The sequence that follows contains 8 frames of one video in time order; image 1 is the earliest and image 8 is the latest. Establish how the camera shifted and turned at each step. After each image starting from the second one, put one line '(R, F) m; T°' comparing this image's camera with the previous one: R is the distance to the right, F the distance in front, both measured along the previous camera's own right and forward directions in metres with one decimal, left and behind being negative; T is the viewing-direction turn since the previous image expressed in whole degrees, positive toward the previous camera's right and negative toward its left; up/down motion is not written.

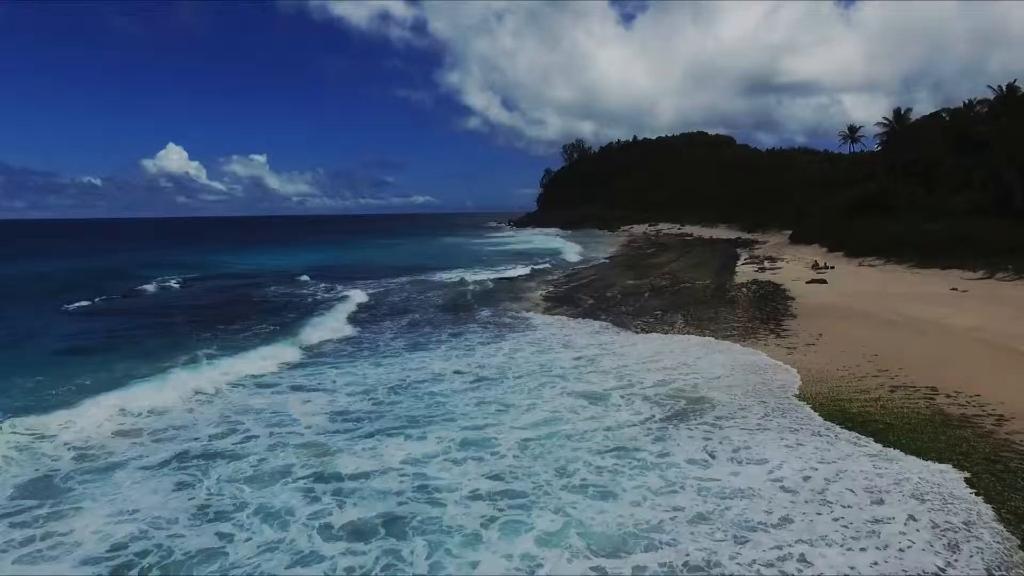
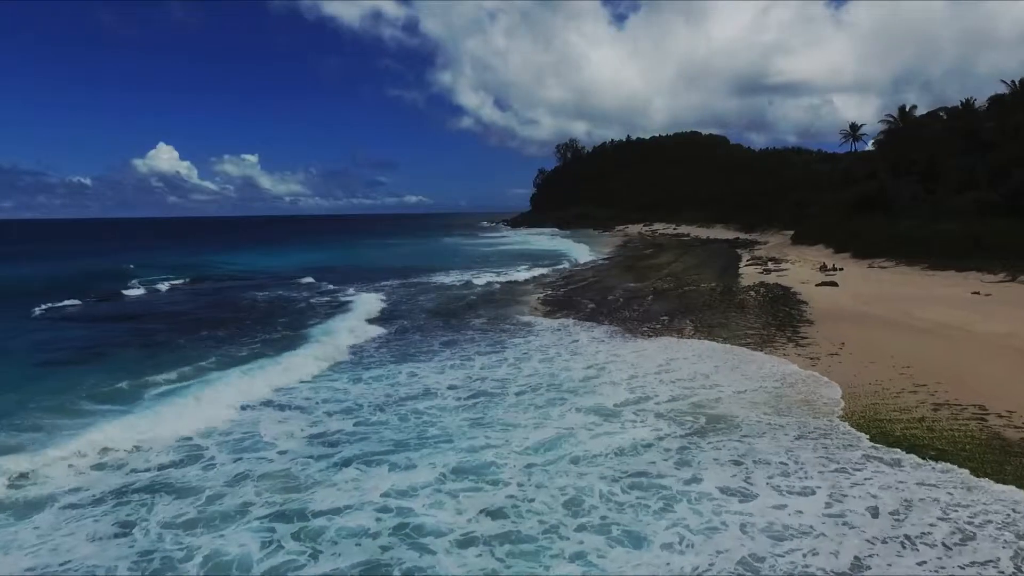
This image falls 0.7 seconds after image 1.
(-0.1, +0.9) m; +1°
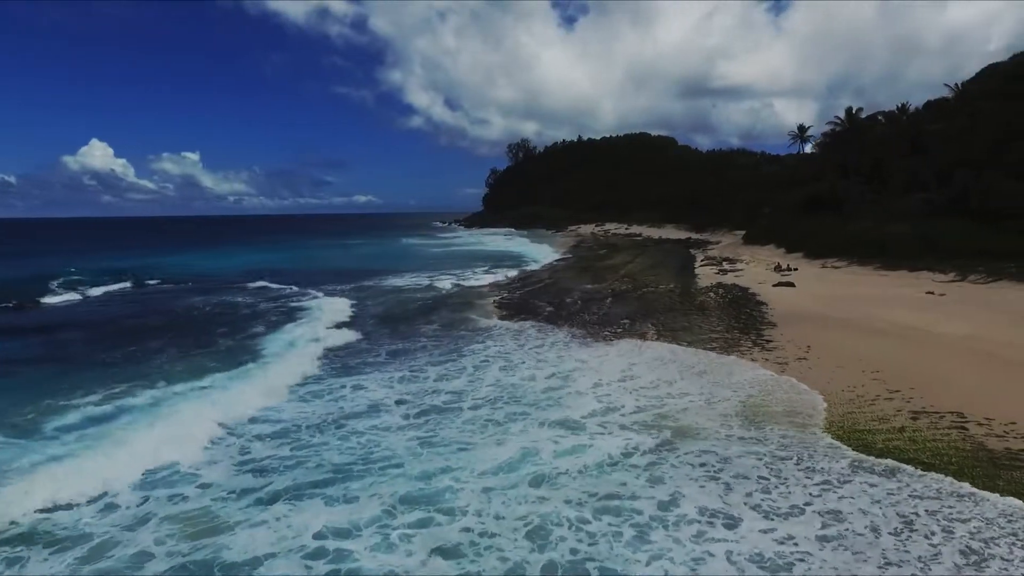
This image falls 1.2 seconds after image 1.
(-0.1, +0.7) m; +4°
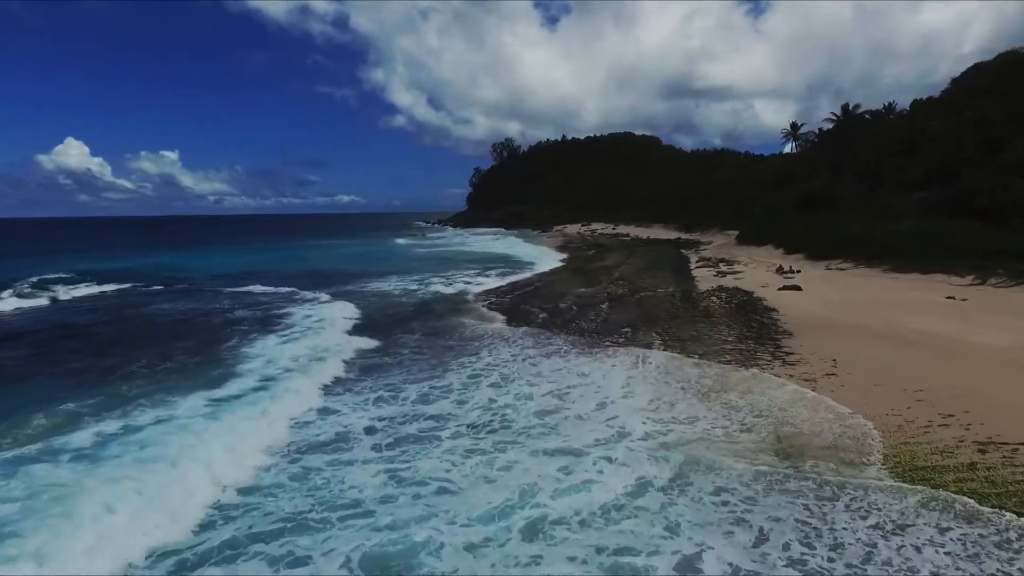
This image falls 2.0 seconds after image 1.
(-0.2, +1.2) m; +1°
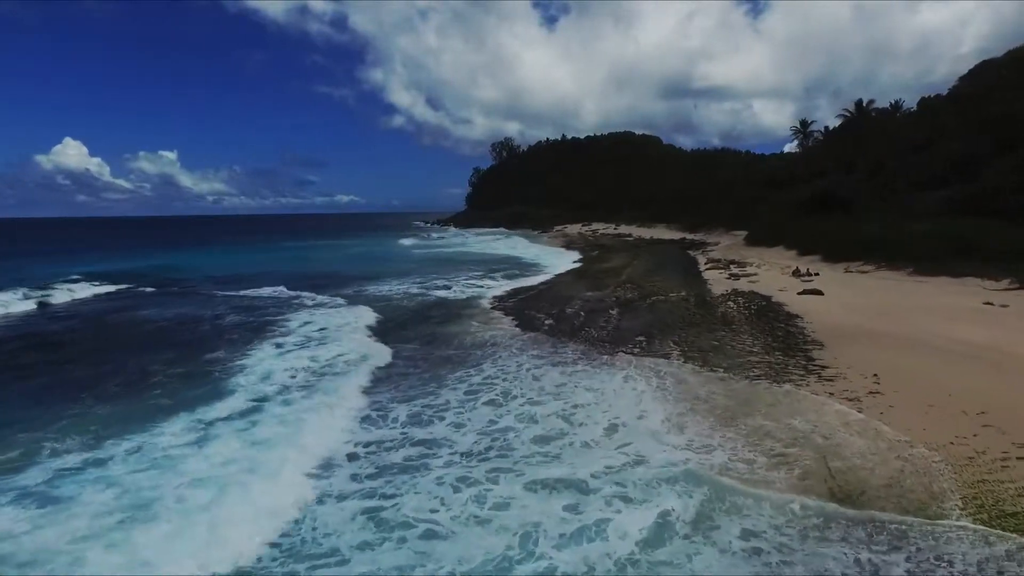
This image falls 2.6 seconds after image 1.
(-0.1, +1.0) m; 0°
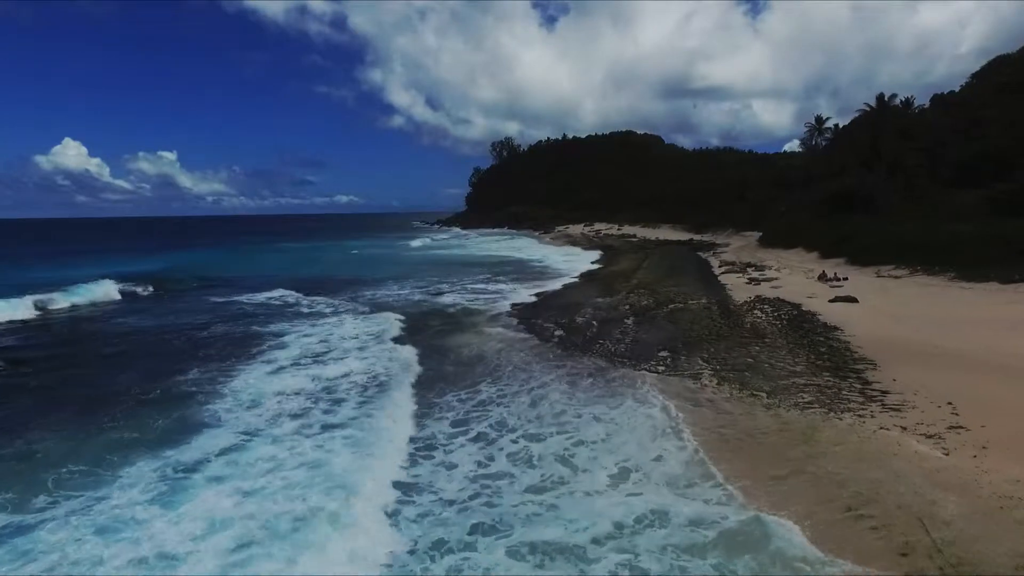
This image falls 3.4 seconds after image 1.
(-0.2, +1.3) m; 0°
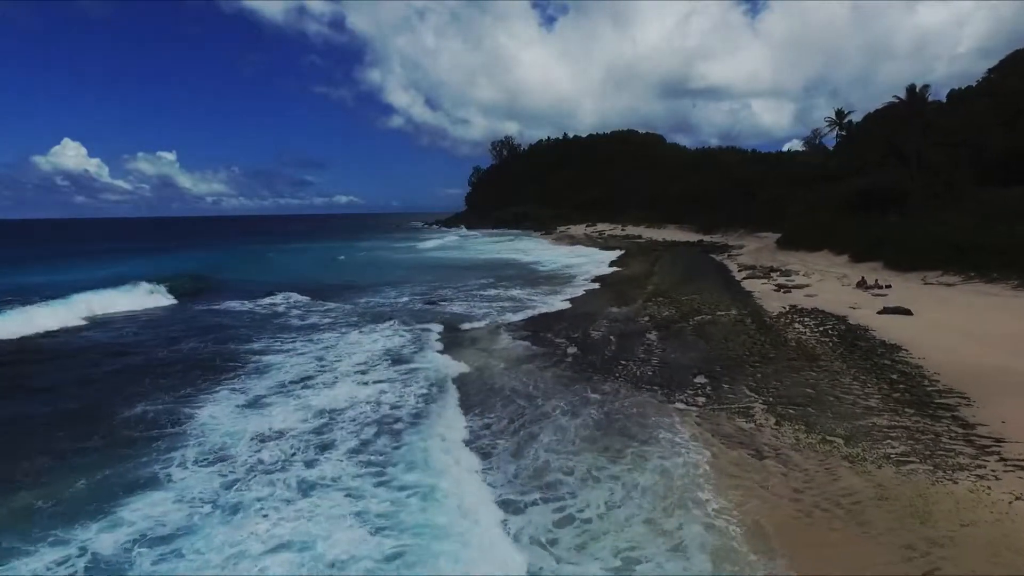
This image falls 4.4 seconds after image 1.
(-0.1, +1.8) m; 0°
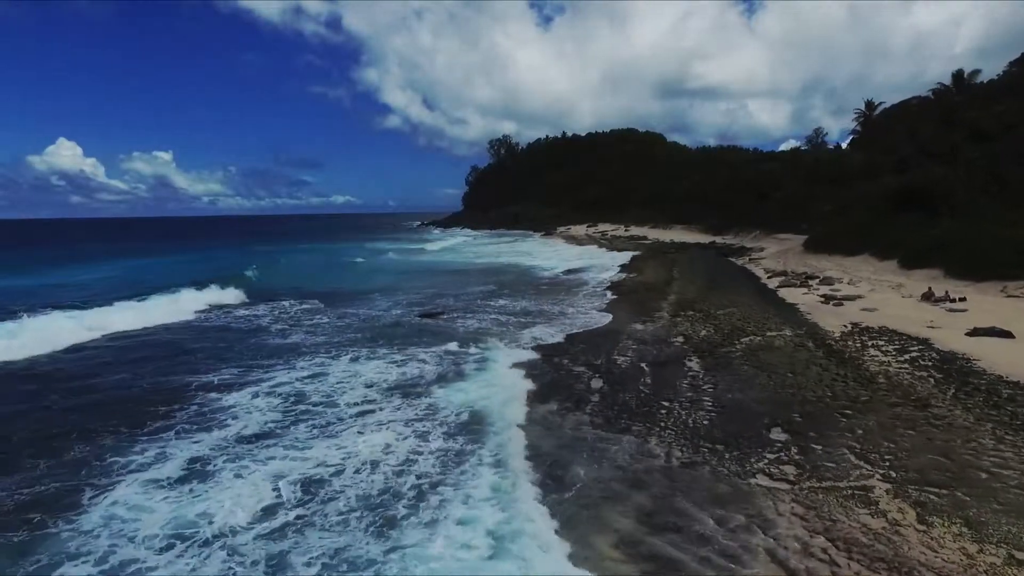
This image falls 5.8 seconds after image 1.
(-0.2, +2.5) m; 0°
